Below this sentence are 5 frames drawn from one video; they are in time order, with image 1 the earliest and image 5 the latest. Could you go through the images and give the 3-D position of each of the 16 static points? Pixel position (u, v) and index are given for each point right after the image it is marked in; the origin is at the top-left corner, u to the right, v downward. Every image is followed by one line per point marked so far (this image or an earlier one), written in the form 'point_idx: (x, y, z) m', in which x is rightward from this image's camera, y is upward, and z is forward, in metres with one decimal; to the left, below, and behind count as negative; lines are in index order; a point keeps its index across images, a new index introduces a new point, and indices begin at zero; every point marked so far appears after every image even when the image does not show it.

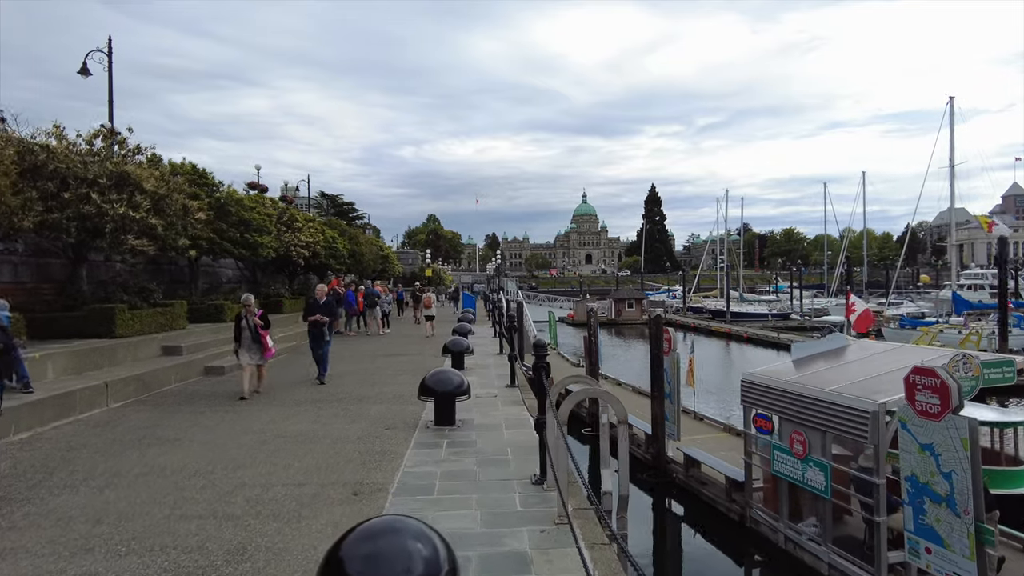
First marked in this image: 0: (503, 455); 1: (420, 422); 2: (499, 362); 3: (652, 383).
0: (-0.1, -1.6, +5.9) m
1: (-1.0, -1.5, +7.4) m
2: (-0.2, -1.5, +12.8) m
3: (+2.9, -2.0, +13.6) m
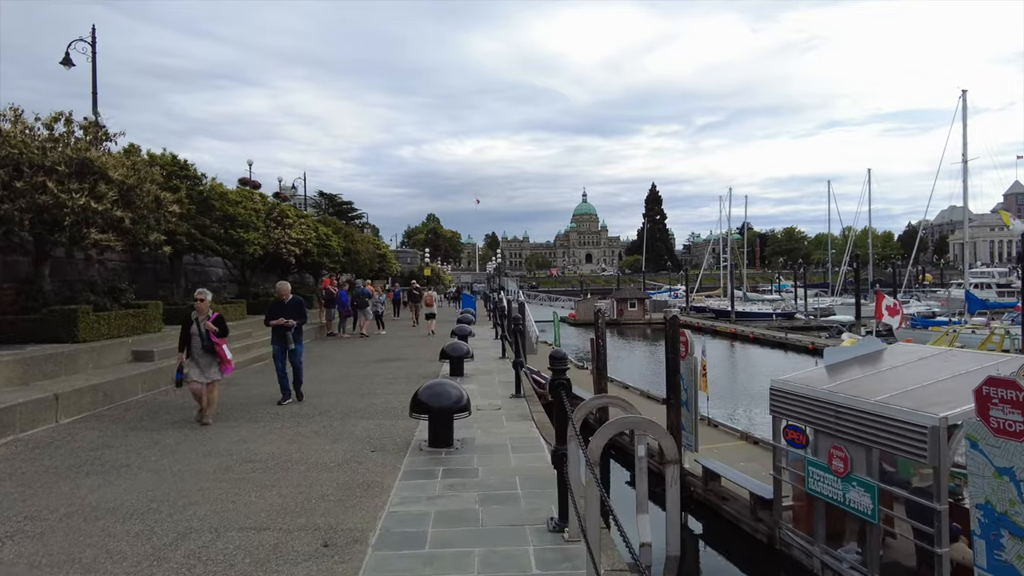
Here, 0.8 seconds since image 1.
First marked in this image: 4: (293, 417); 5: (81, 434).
0: (0.0, -1.5, +4.9) m
1: (-1.0, -1.5, +6.4) m
2: (-0.2, -1.5, +11.8) m
3: (+3.0, -2.0, +12.6) m
4: (-2.6, -1.5, +7.7) m
5: (-4.7, -1.6, +7.0) m
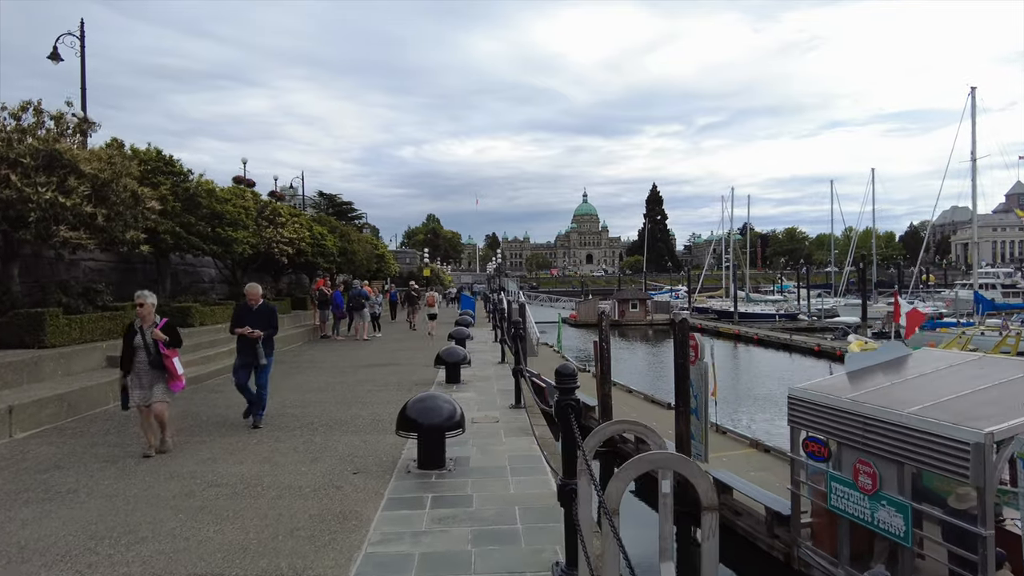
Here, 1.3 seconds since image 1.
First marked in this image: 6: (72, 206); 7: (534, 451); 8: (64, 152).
0: (0.0, -1.6, +4.2) m
1: (-1.0, -1.5, +5.7) m
2: (-0.2, -1.5, +11.1) m
3: (+3.0, -2.0, +11.9) m
4: (-2.6, -1.6, +7.1) m
5: (-4.7, -1.6, +6.4) m
6: (-6.1, +1.1, +9.0) m
7: (+0.2, -1.5, +6.1) m
8: (-6.4, +1.9, +9.3) m
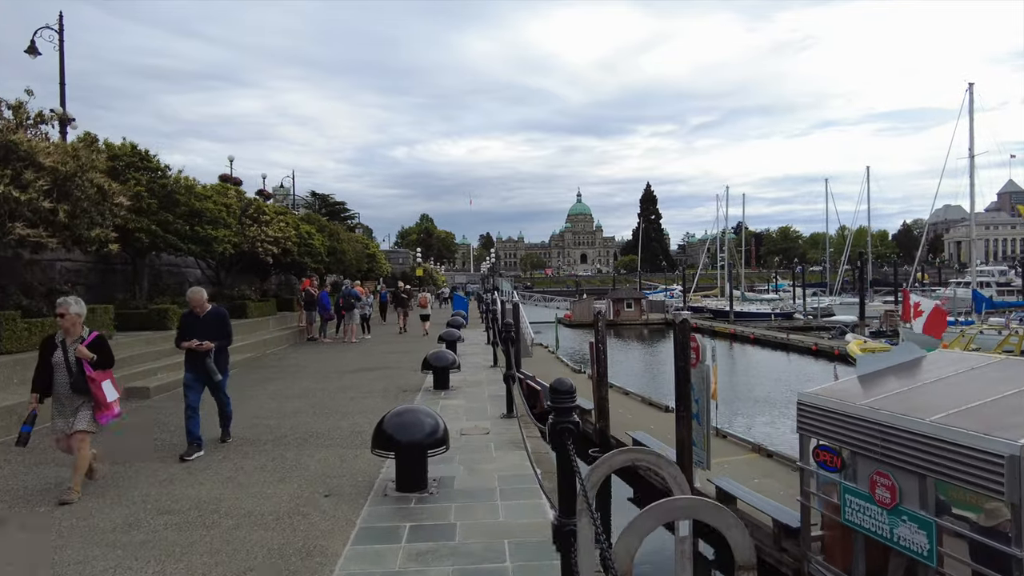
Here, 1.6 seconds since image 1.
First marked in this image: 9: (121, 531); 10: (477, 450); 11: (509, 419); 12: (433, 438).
0: (-0.1, -1.6, +3.7) m
1: (-1.1, -1.6, +5.1) m
2: (-0.3, -1.5, +10.5) m
3: (+2.9, -2.0, +11.4) m
4: (-2.7, -1.6, +6.4) m
5: (-4.8, -1.6, +5.8) m
6: (-6.2, +1.1, +8.4) m
7: (+0.1, -1.5, +5.5) m
8: (-6.5, +1.9, +8.6) m
9: (-2.6, -1.6, +4.3) m
10: (-0.3, -1.5, +6.1) m
11: (0.0, -1.5, +7.5) m
12: (-0.6, -1.1, +4.9) m
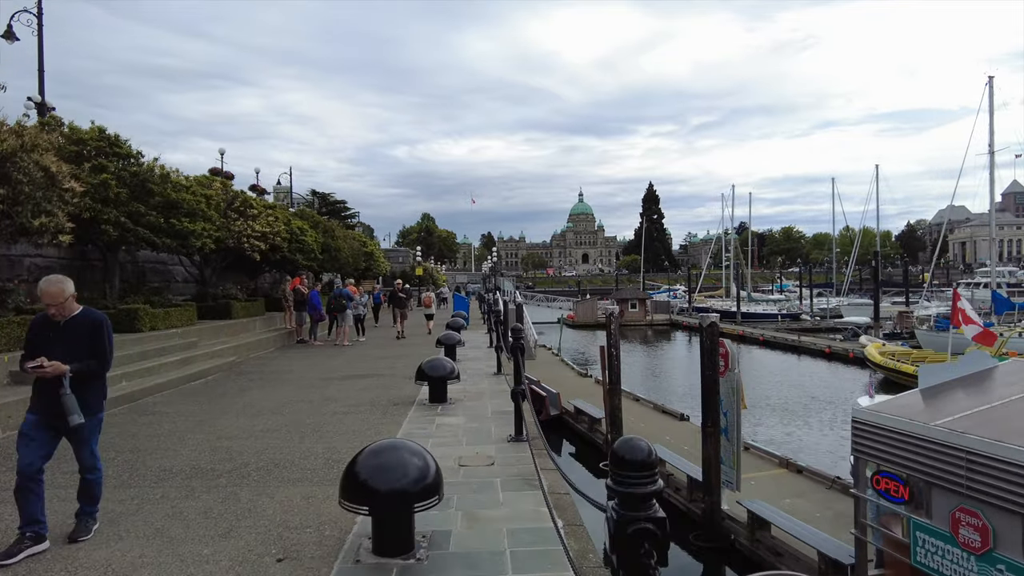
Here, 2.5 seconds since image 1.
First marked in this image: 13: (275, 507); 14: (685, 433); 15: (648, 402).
0: (0.0, -1.5, +2.4) m
1: (-1.0, -1.5, +3.9) m
2: (-0.2, -1.5, +9.3) m
3: (+3.0, -2.0, +10.1) m
4: (-2.6, -1.5, +5.2) m
5: (-4.7, -1.6, +4.5) m
6: (-6.1, +1.2, +7.1) m
7: (+0.2, -1.5, +4.3) m
8: (-6.4, +2.0, +7.4) m
9: (-2.5, -1.6, +3.0) m
10: (-0.2, -1.5, +4.9) m
11: (+0.1, -1.5, +6.2) m
12: (-0.5, -1.1, +3.6) m
13: (-1.7, -1.6, +4.7) m
14: (+4.3, -3.6, +16.1) m
15: (+4.1, -3.5, +19.6) m
